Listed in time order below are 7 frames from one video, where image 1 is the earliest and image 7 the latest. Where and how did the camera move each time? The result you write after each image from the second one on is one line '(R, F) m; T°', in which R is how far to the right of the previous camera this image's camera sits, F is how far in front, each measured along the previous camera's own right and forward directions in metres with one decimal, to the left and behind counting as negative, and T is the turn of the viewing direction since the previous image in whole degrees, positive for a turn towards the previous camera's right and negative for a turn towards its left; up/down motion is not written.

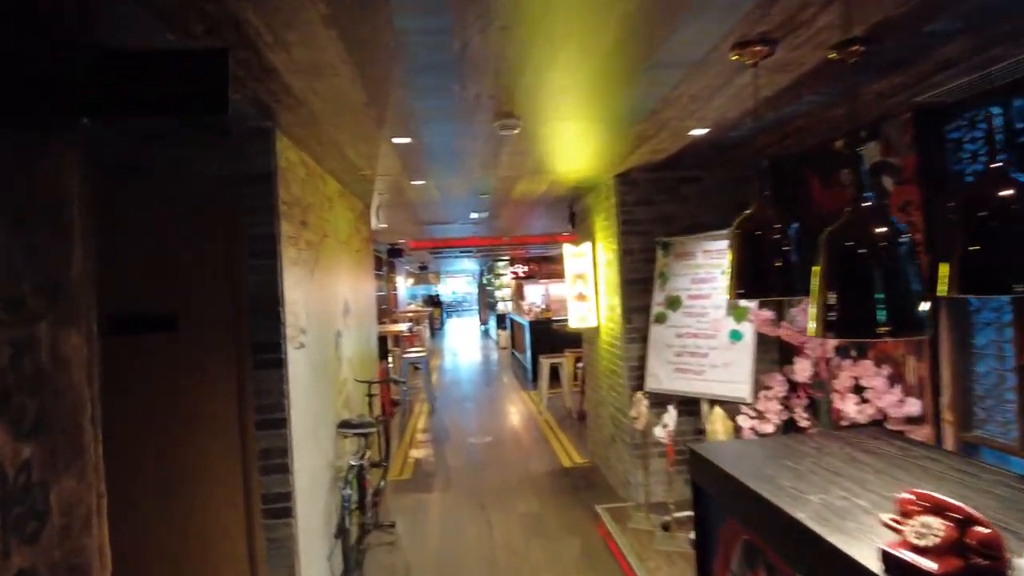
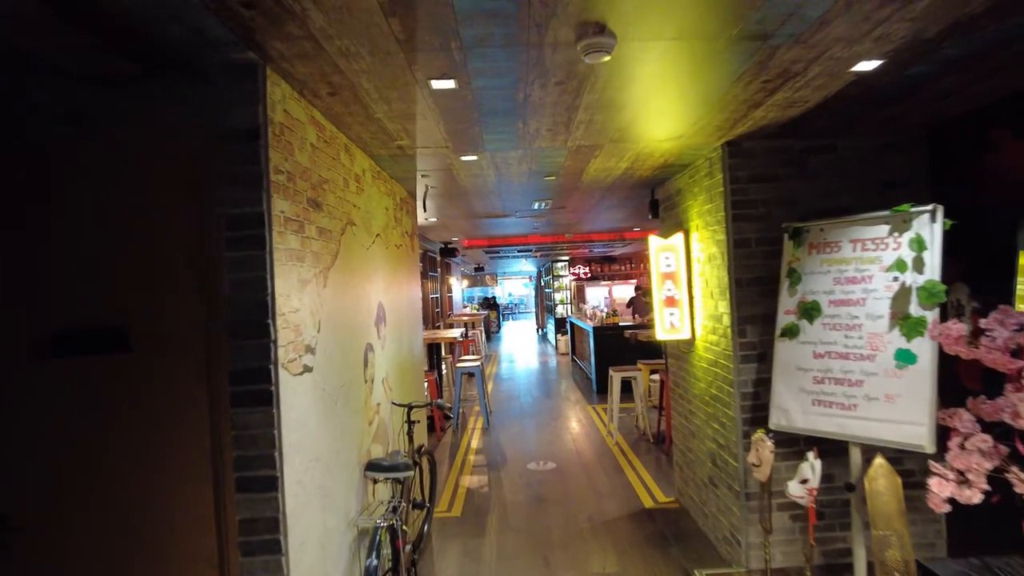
(-0.1, +0.9) m; -5°
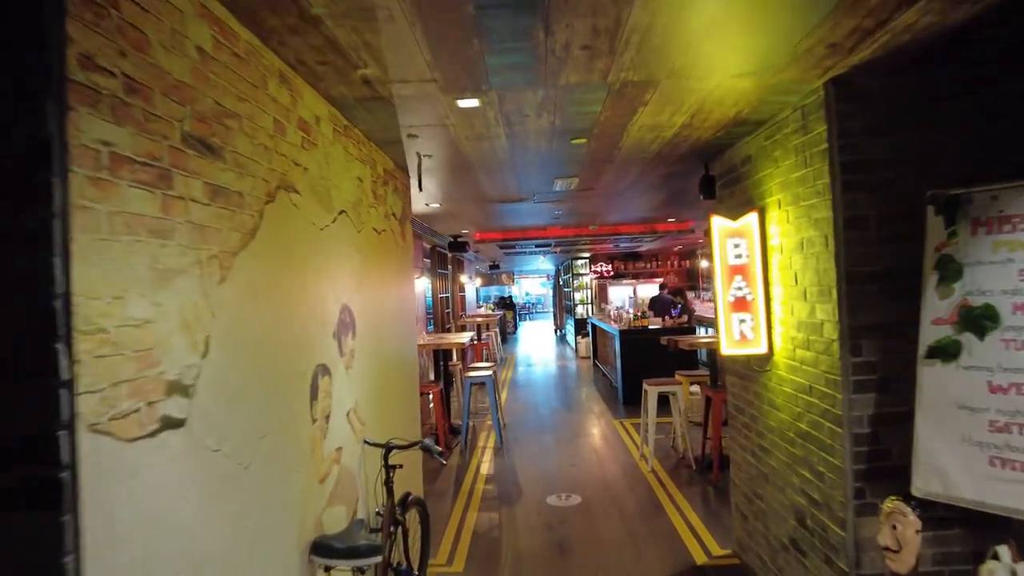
(0.0, +0.9) m; -2°
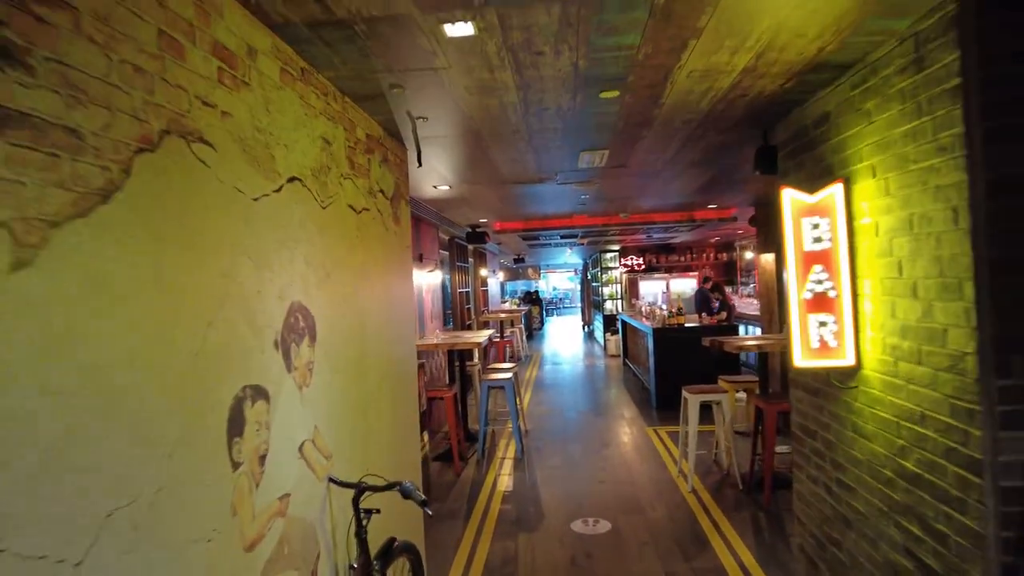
(+0.1, +0.6) m; -2°
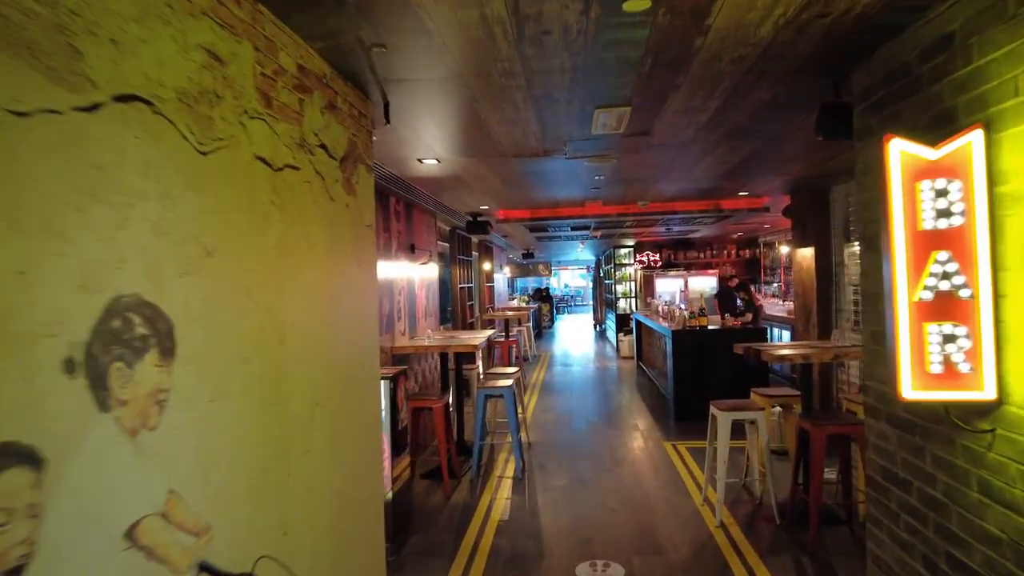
(+0.1, +0.7) m; -1°
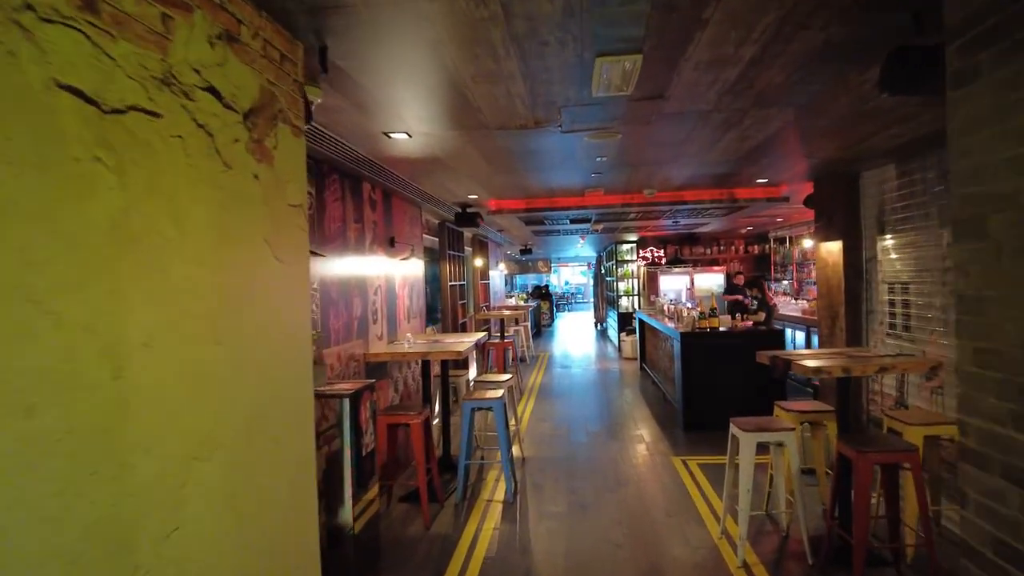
(+0.1, +0.6) m; 0°
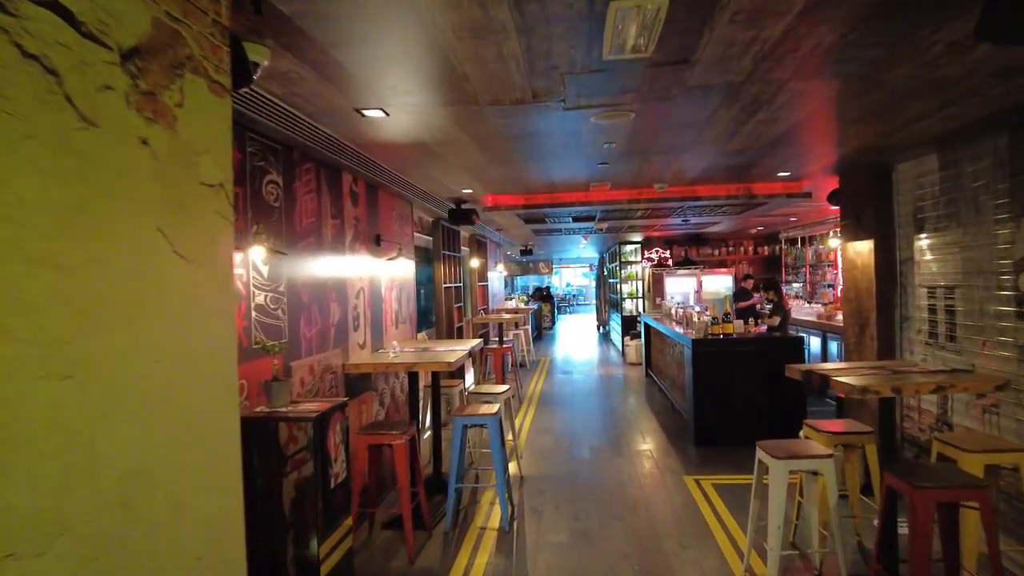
(0.0, +0.5) m; 0°
